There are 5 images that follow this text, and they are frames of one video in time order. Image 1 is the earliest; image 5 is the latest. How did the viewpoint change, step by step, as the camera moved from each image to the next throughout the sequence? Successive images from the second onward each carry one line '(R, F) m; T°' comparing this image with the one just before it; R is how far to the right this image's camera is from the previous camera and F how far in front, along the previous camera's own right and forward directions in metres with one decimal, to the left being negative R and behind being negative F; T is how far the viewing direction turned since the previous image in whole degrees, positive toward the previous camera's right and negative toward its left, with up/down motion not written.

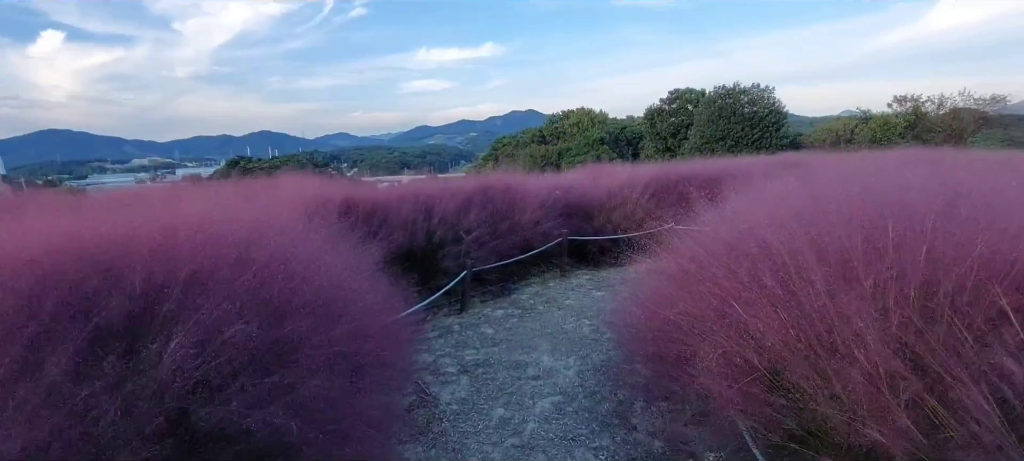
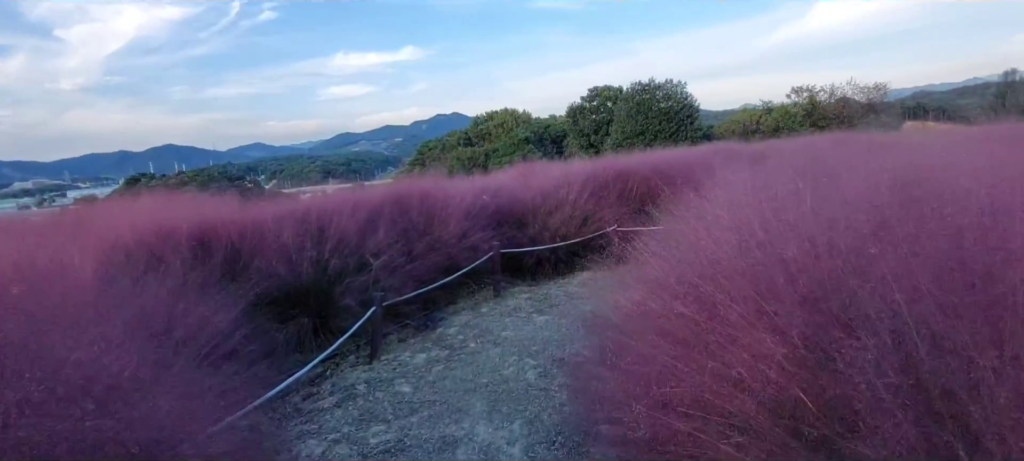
(+0.2, +1.6) m; +8°
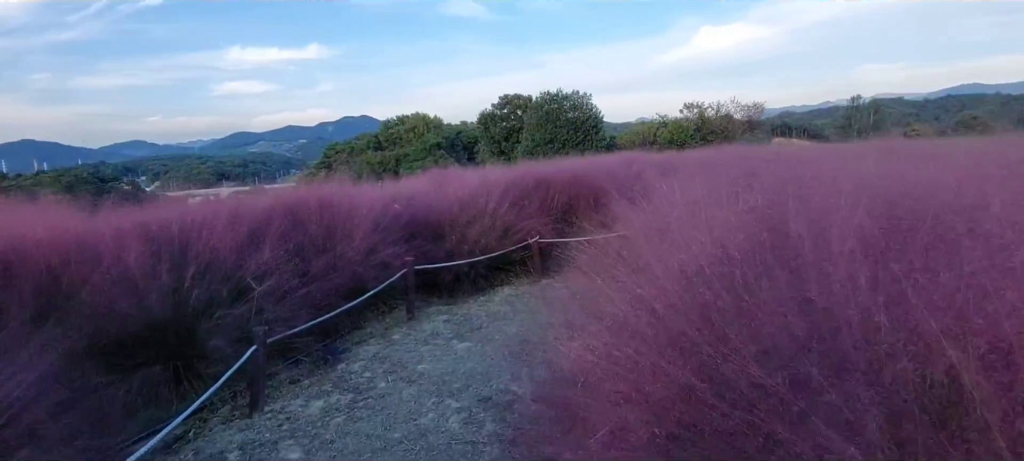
(-0.1, +0.9) m; +10°
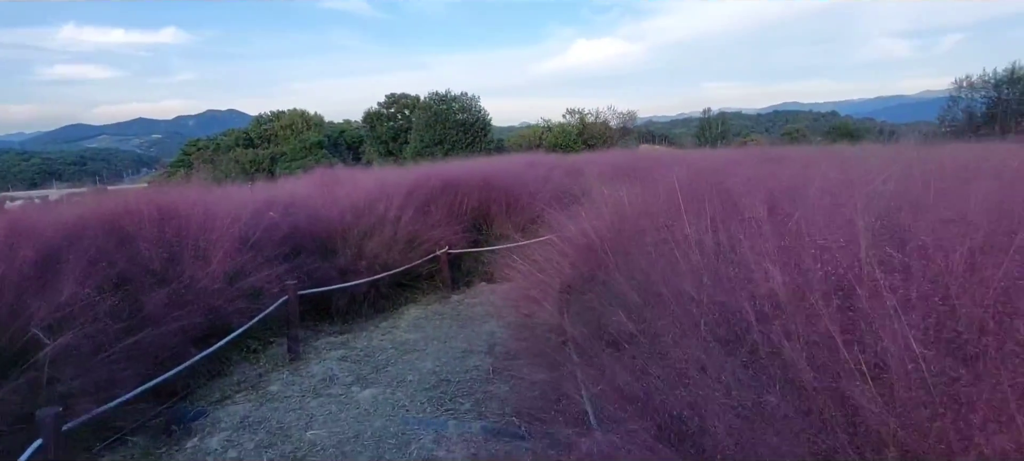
(-0.3, +1.2) m; +13°
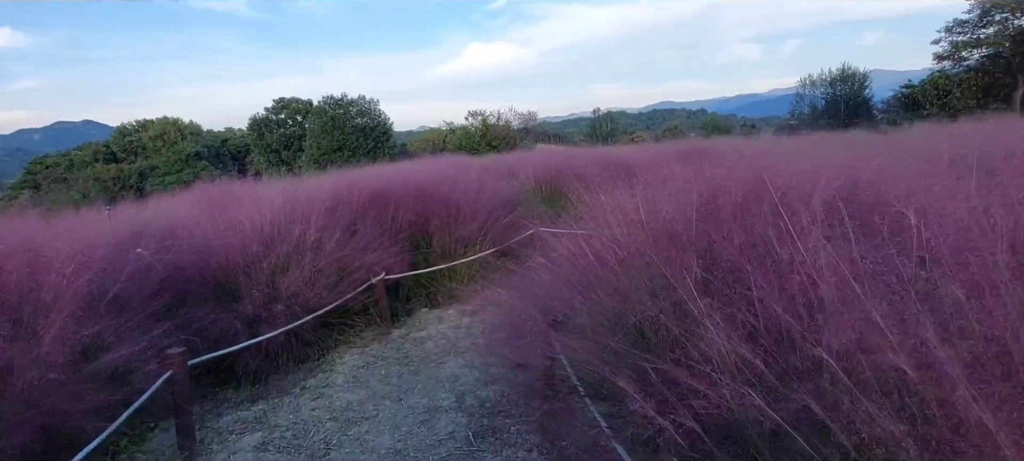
(-0.6, +1.3) m; +11°
